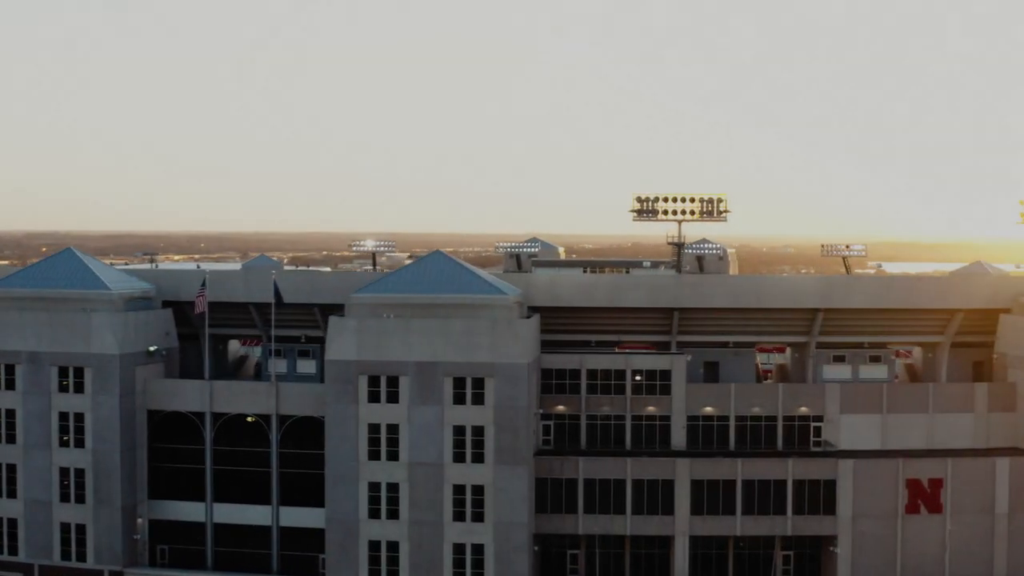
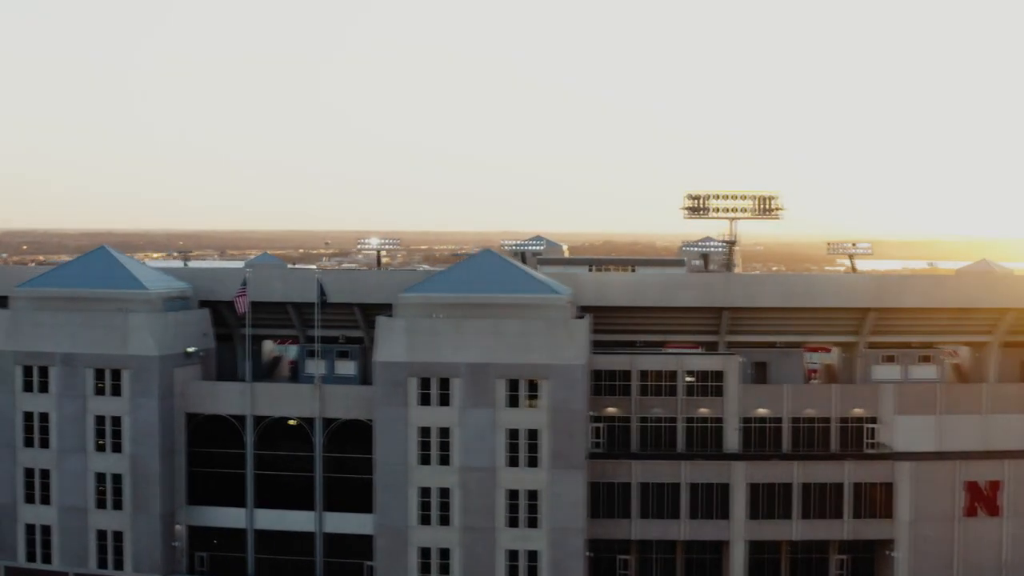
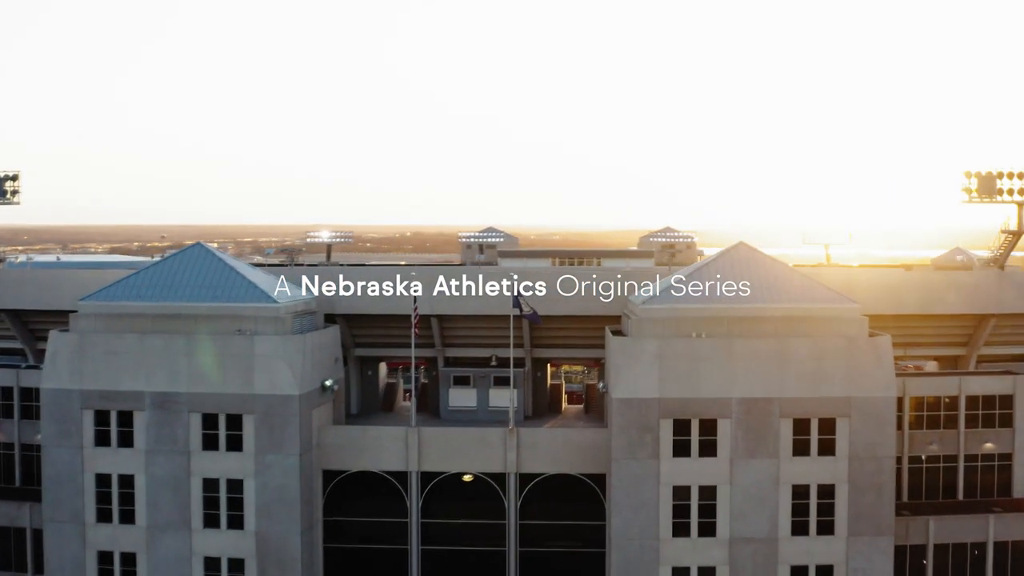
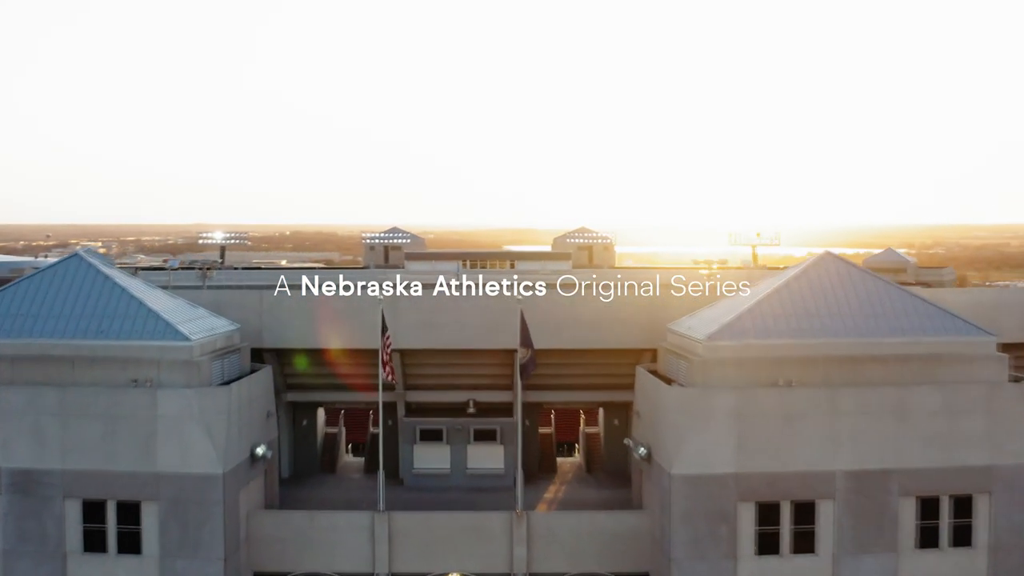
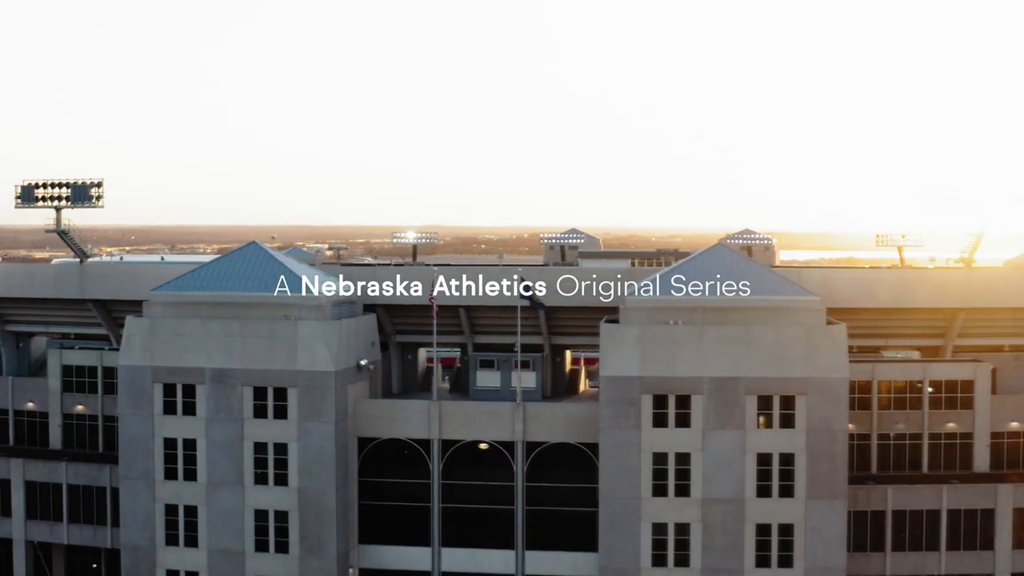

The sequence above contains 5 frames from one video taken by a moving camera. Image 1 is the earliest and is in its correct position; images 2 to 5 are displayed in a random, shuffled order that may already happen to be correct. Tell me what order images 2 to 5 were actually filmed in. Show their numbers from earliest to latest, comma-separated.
2, 5, 3, 4
